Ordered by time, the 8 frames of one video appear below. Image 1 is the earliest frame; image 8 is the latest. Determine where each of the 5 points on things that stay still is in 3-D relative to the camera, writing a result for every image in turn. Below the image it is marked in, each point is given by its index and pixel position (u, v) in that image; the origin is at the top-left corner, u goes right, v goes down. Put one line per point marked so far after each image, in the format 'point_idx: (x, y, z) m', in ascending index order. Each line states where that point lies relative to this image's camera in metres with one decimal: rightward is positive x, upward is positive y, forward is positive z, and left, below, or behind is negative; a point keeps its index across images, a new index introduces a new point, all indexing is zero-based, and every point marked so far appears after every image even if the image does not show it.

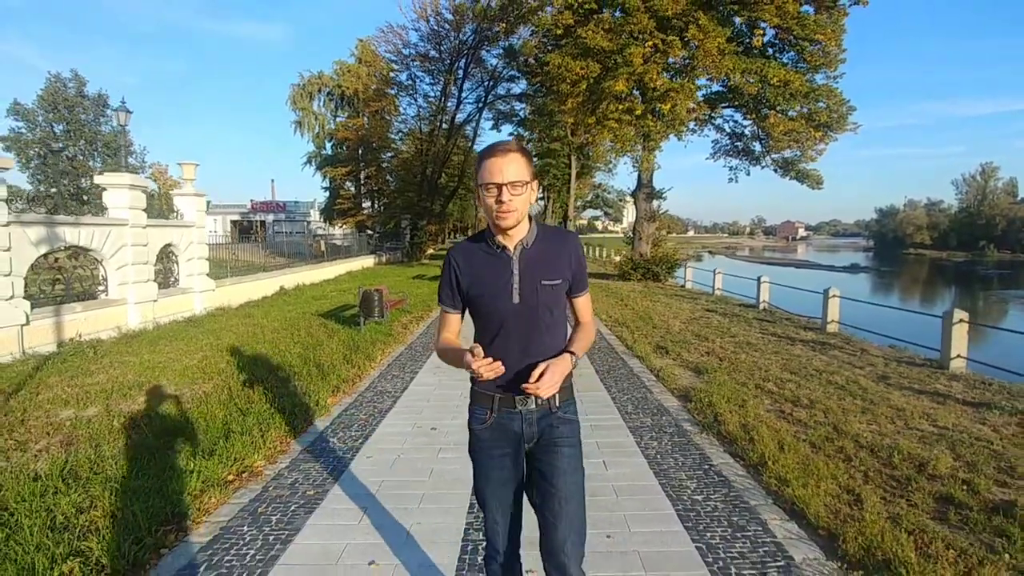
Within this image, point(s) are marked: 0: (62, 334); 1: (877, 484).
0: (-8.3, -0.8, +11.3) m
1: (+2.4, -1.3, +4.1) m
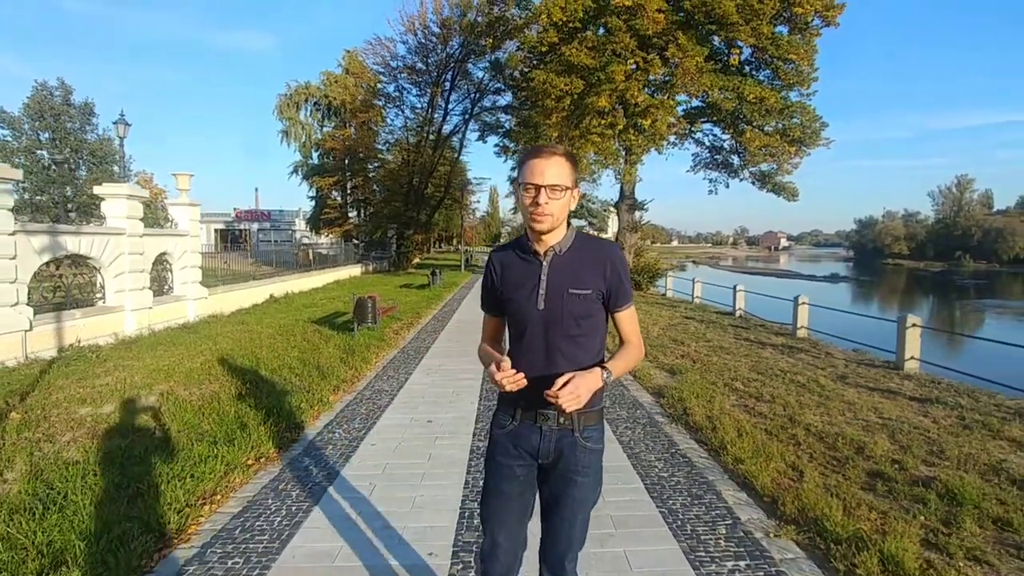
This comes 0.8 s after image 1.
0: (-8.5, -1.0, +11.7) m
1: (+2.4, -1.3, +4.7) m
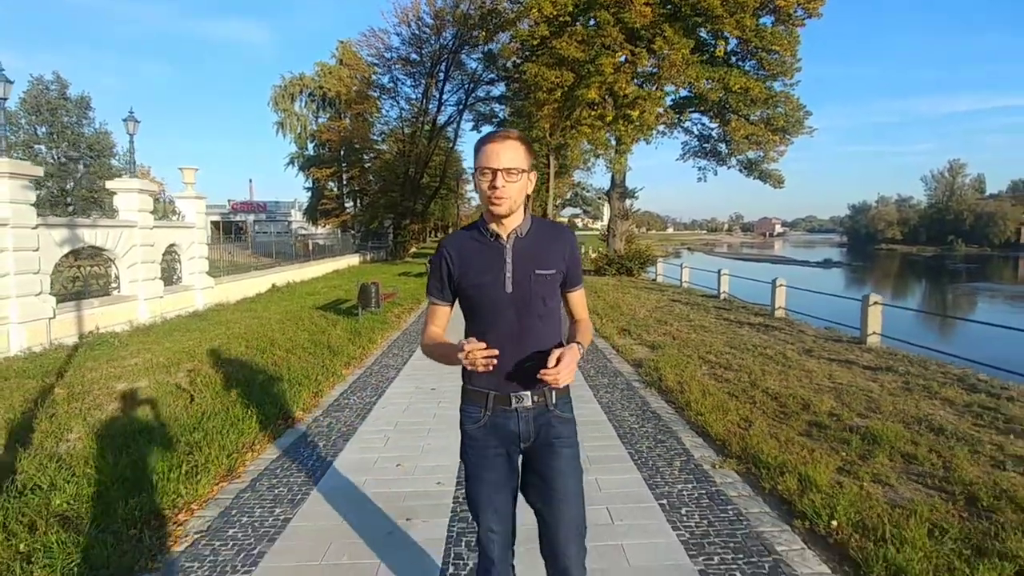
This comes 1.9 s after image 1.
0: (-8.6, -0.8, +12.4) m
1: (+2.3, -1.1, +5.5) m
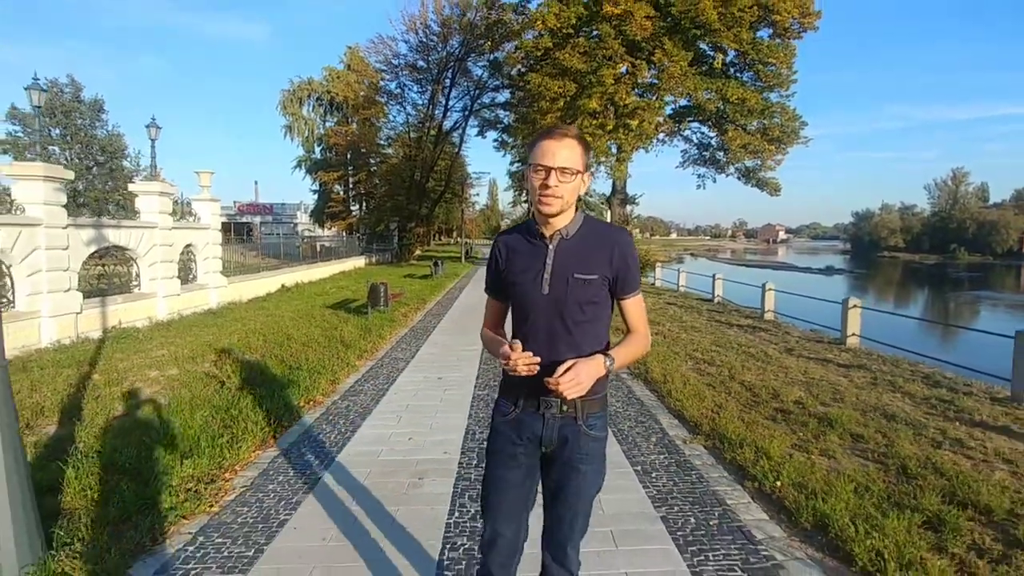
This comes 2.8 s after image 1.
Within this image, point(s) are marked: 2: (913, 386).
0: (-8.6, -0.7, +13.1) m
1: (+2.3, -1.1, +6.2) m
2: (+5.0, -1.2, +7.7) m
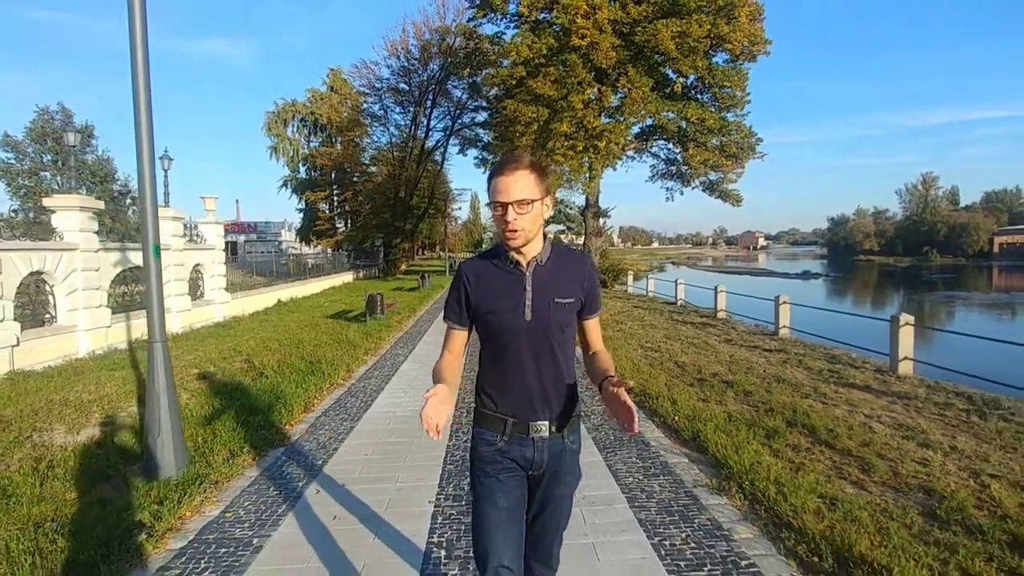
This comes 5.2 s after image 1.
0: (-9.0, -1.1, +14.7) m
1: (+2.0, -1.1, +8.0) m
2: (+4.7, -1.2, +9.6) m
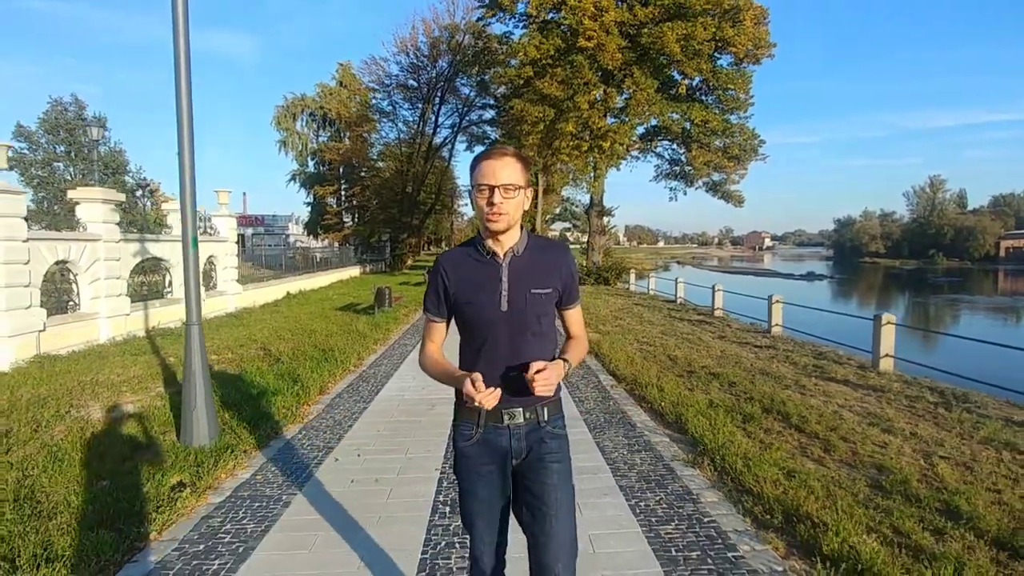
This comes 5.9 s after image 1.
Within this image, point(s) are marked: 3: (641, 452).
0: (-9.0, -0.8, +15.3) m
1: (+2.0, -1.1, +8.5) m
2: (+4.7, -1.1, +10.1) m
3: (+1.0, -1.3, +5.0) m
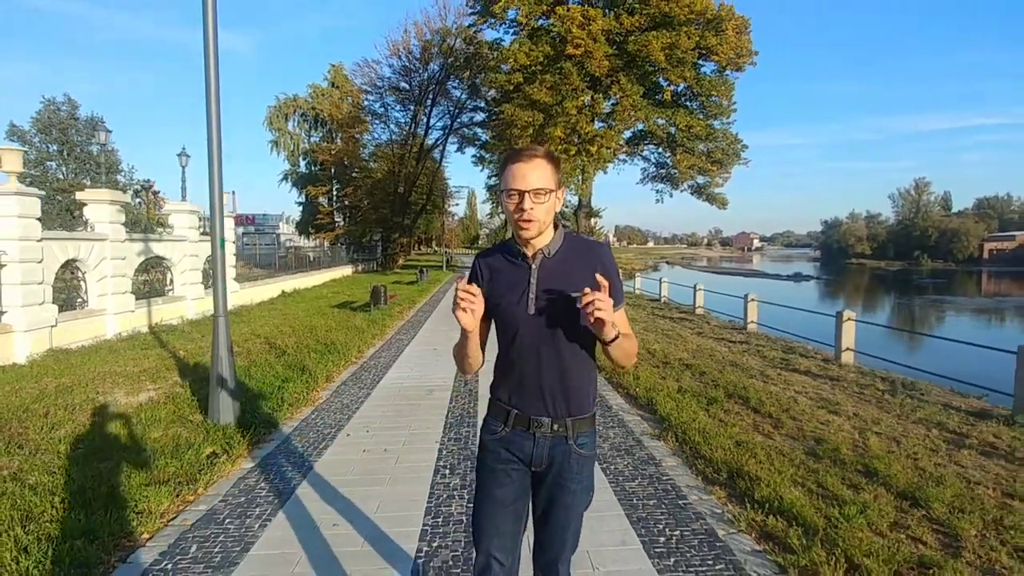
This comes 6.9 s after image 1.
0: (-9.2, -0.8, +15.8) m
1: (+1.9, -1.0, +9.2) m
2: (+4.6, -1.1, +10.9) m
3: (+0.9, -1.3, +5.7) m
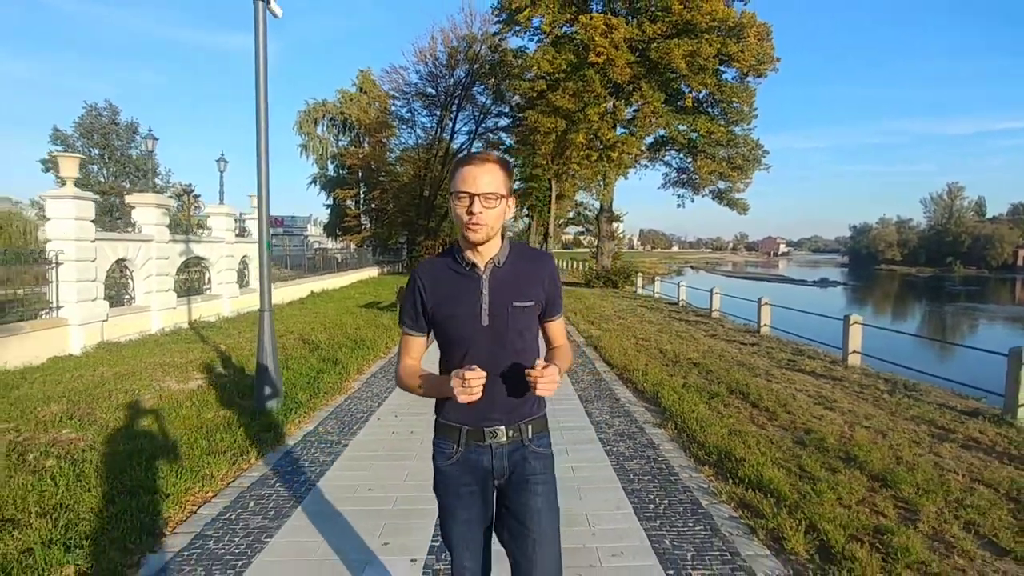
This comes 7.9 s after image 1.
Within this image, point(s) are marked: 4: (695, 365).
0: (-8.7, -0.7, +16.8) m
1: (+2.2, -1.1, +9.7) m
2: (+4.9, -1.2, +11.3) m
3: (+1.1, -1.3, +6.3) m
4: (+2.7, -1.1, +9.1) m
